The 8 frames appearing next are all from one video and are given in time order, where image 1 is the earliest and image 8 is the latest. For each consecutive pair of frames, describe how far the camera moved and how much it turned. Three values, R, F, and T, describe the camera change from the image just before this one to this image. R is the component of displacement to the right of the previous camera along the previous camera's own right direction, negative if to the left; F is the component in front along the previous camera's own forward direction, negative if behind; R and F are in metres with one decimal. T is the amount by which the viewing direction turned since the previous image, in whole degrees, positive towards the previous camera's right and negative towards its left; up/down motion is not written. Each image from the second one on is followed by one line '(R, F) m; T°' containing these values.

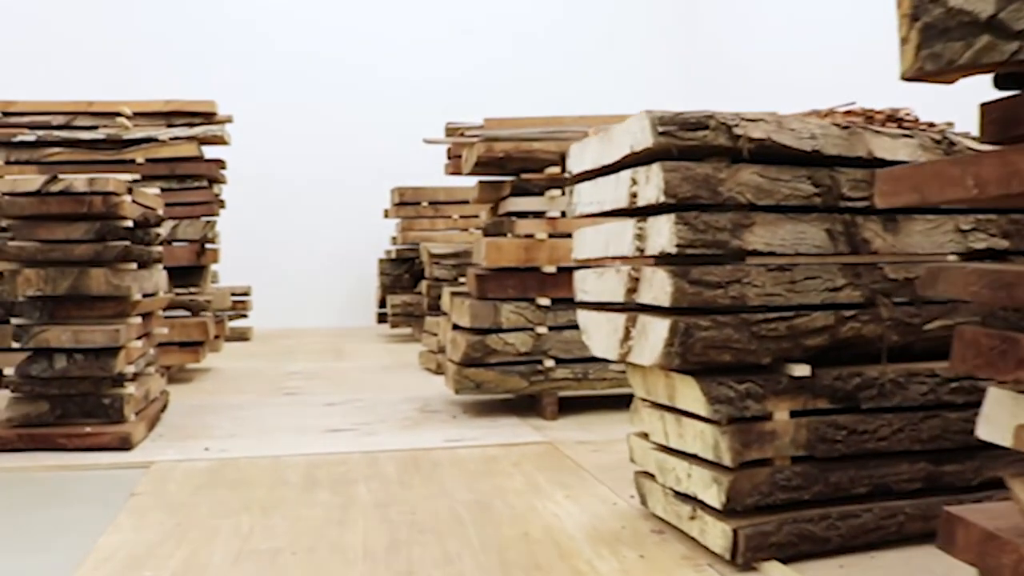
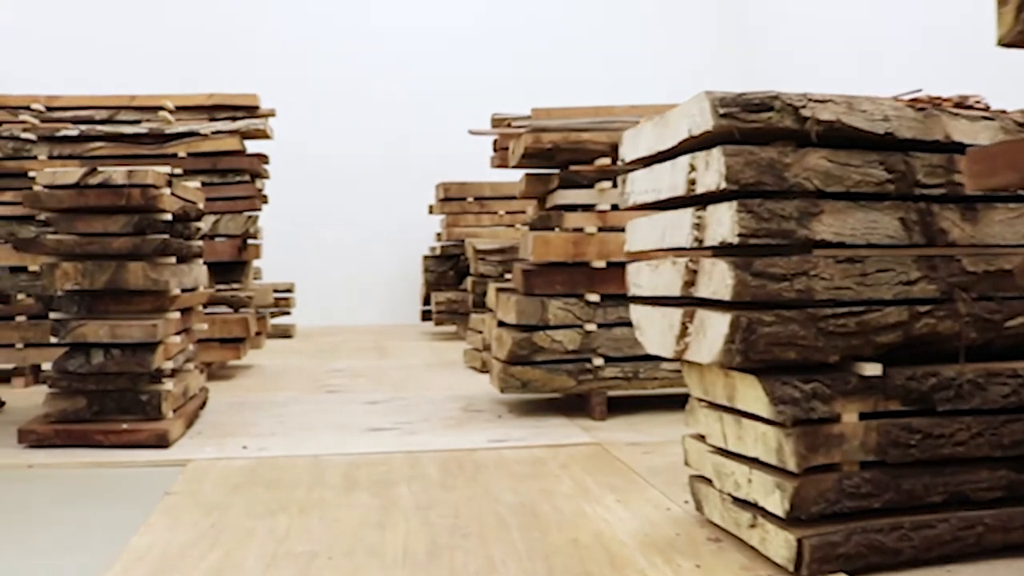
(0.0, +0.1) m; -2°
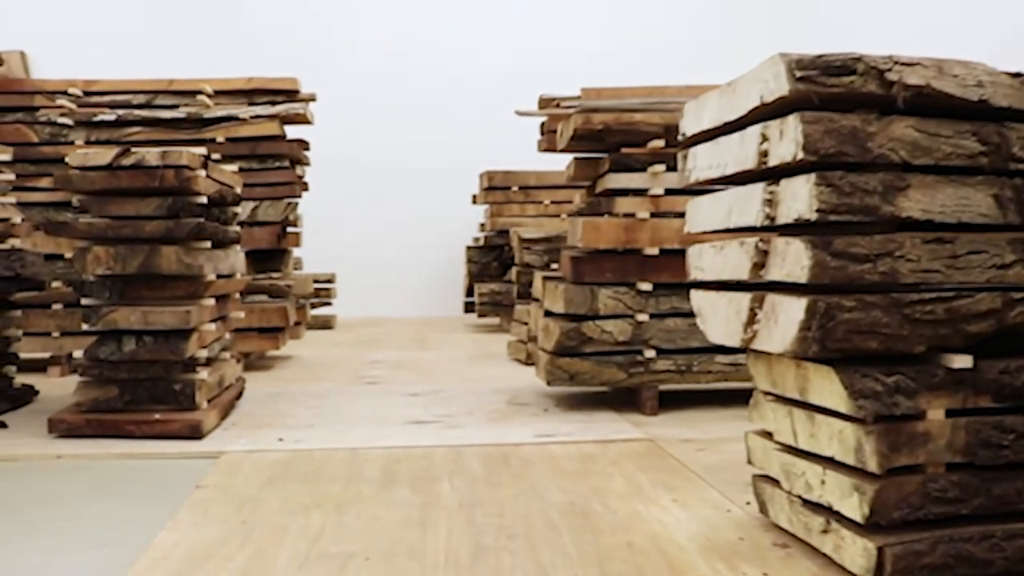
(0.0, +0.2) m; -2°
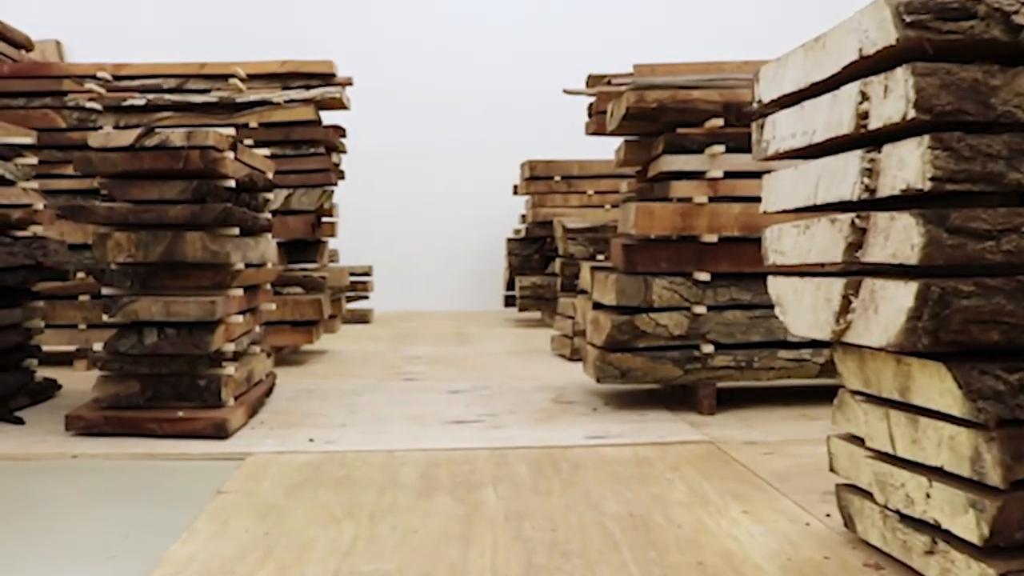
(0.0, +0.2) m; -2°
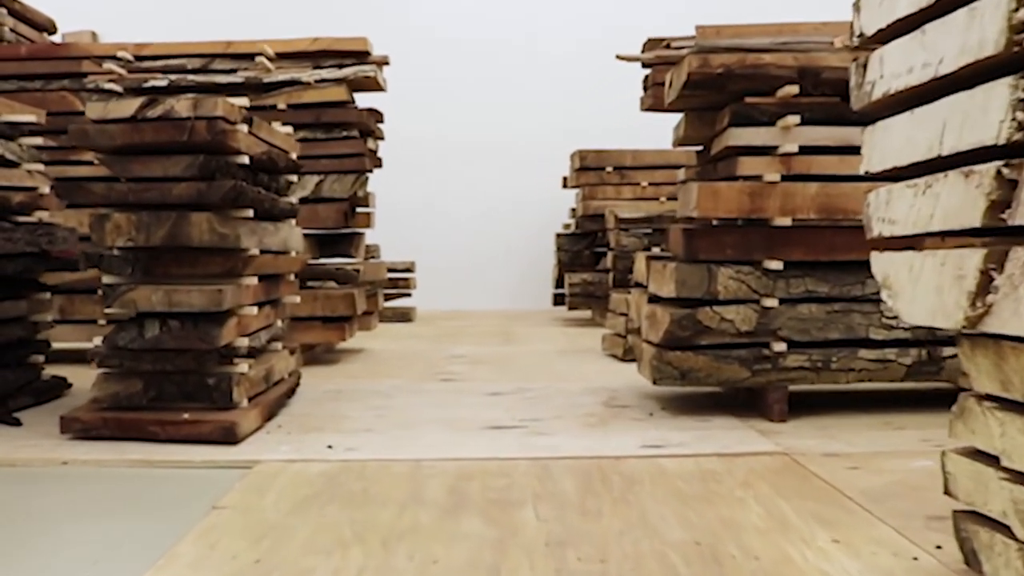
(0.0, +0.4) m; -2°
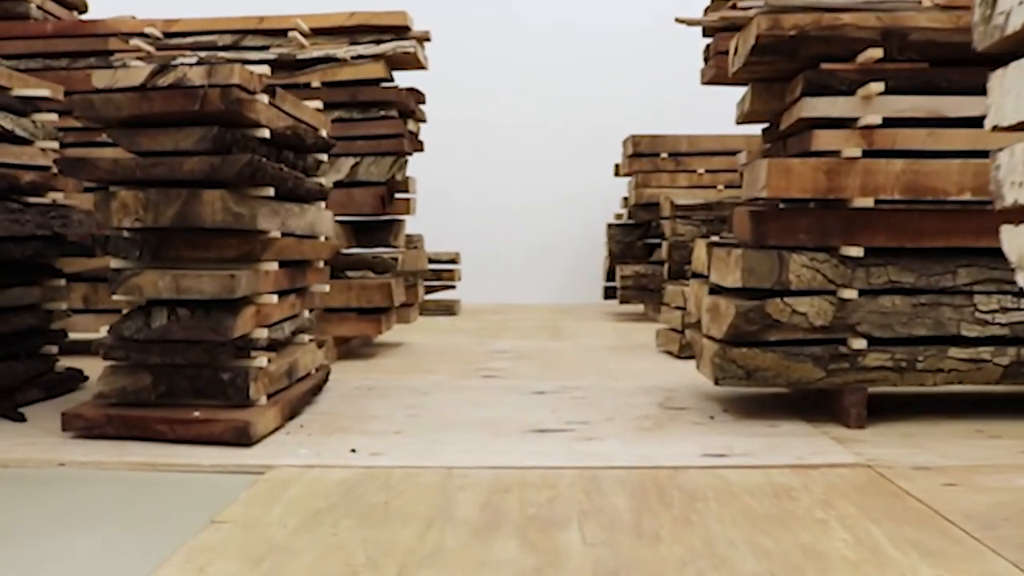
(0.0, +0.3) m; -2°
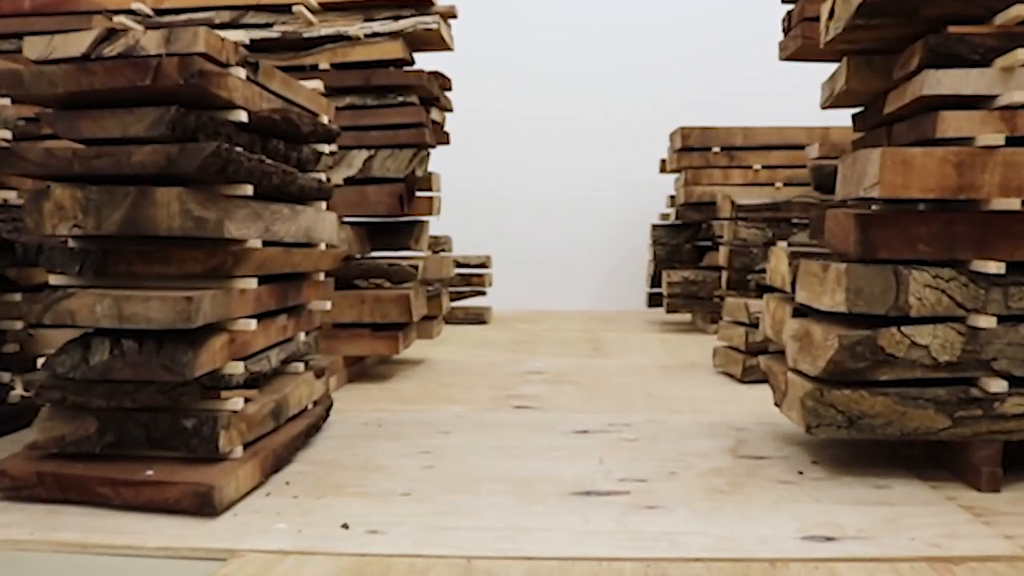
(0.0, +0.6) m; -2°
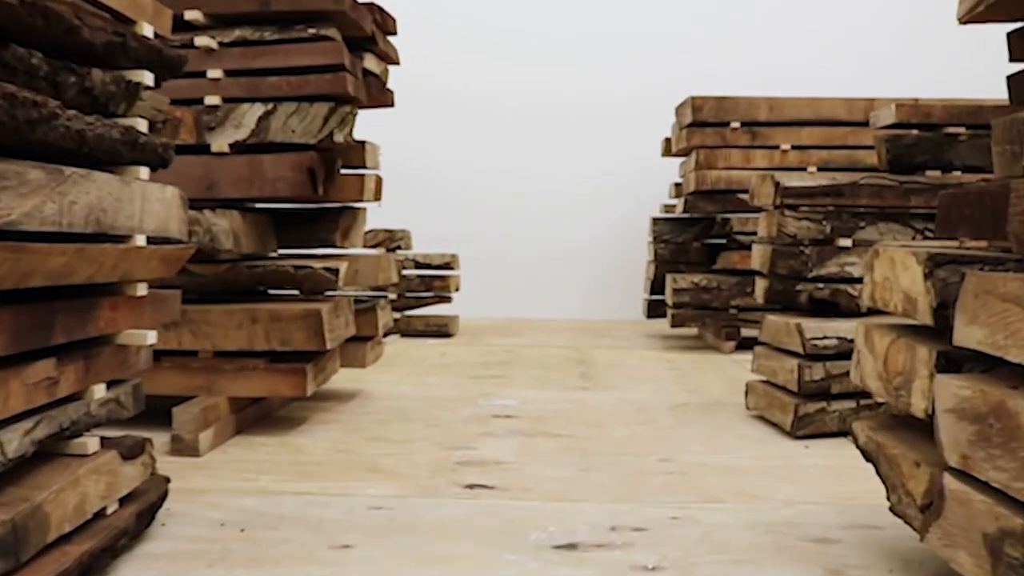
(+0.1, +1.1) m; +1°
